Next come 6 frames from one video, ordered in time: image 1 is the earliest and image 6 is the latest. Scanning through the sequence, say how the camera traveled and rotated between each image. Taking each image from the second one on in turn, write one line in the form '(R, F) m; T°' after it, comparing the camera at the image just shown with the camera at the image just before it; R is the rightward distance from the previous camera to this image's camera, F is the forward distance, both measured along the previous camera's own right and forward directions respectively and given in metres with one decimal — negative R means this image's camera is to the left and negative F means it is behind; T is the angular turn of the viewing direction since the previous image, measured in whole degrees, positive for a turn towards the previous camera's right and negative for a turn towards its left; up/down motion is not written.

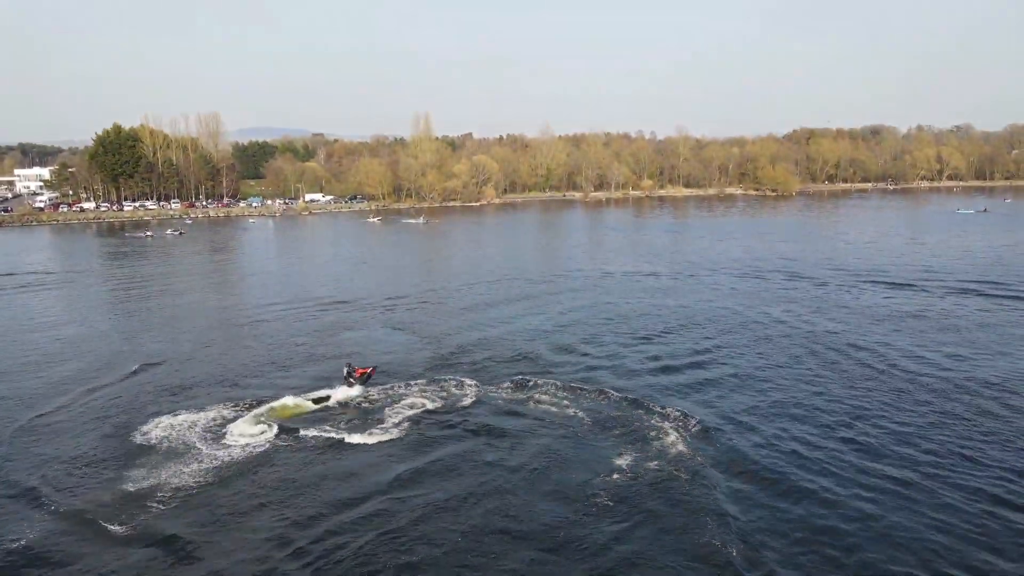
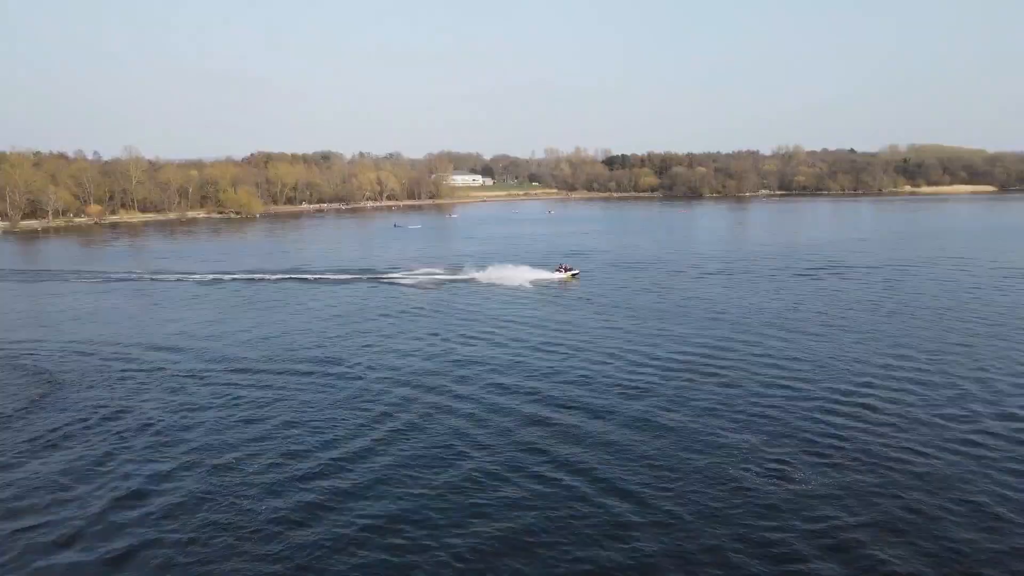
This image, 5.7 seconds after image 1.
(+2.1, -1.7) m; +2°
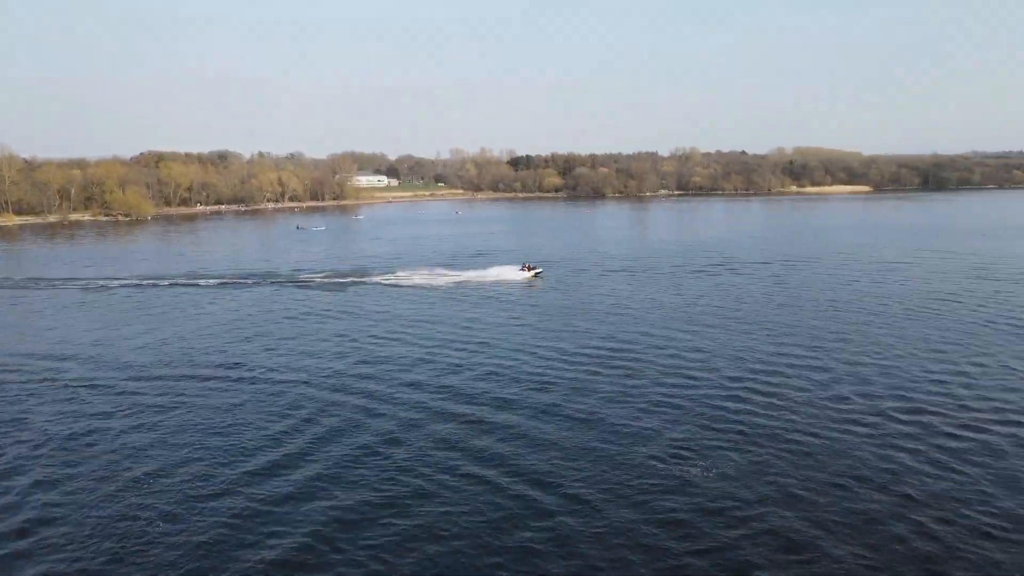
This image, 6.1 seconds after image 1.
(+0.1, -0.8) m; +7°
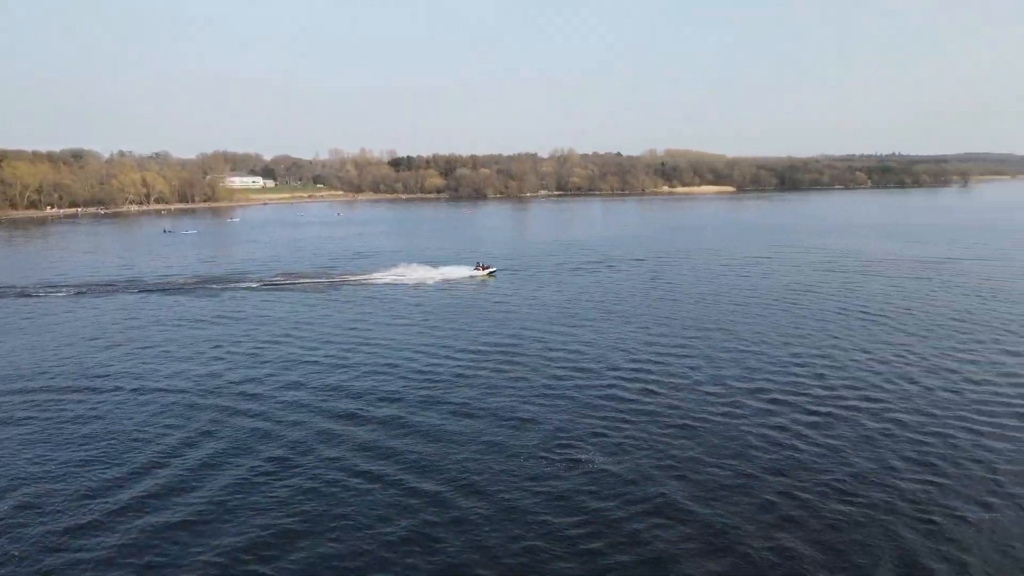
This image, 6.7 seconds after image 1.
(0.0, -1.1) m; +9°
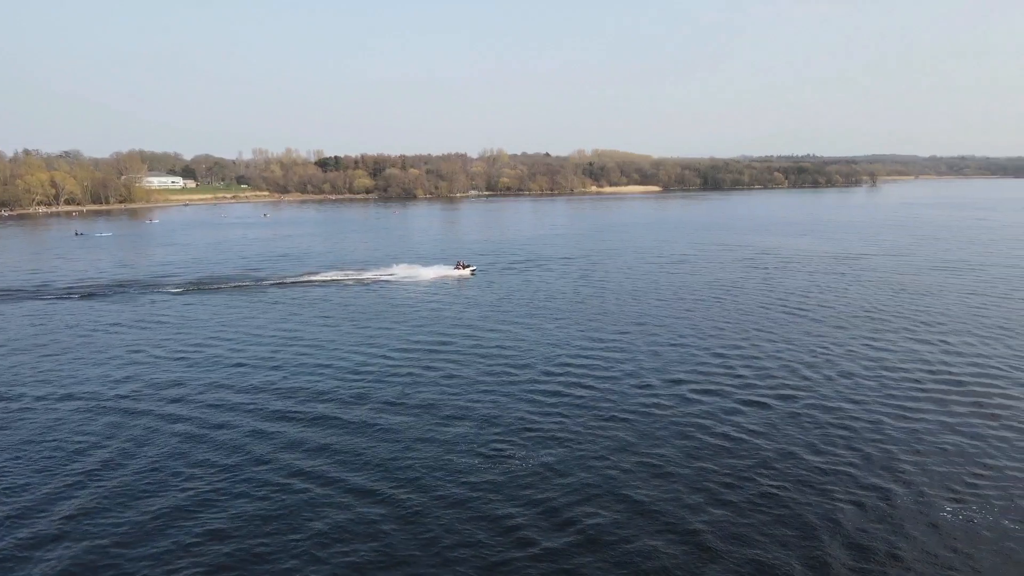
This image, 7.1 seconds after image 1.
(0.0, -0.6) m; +6°
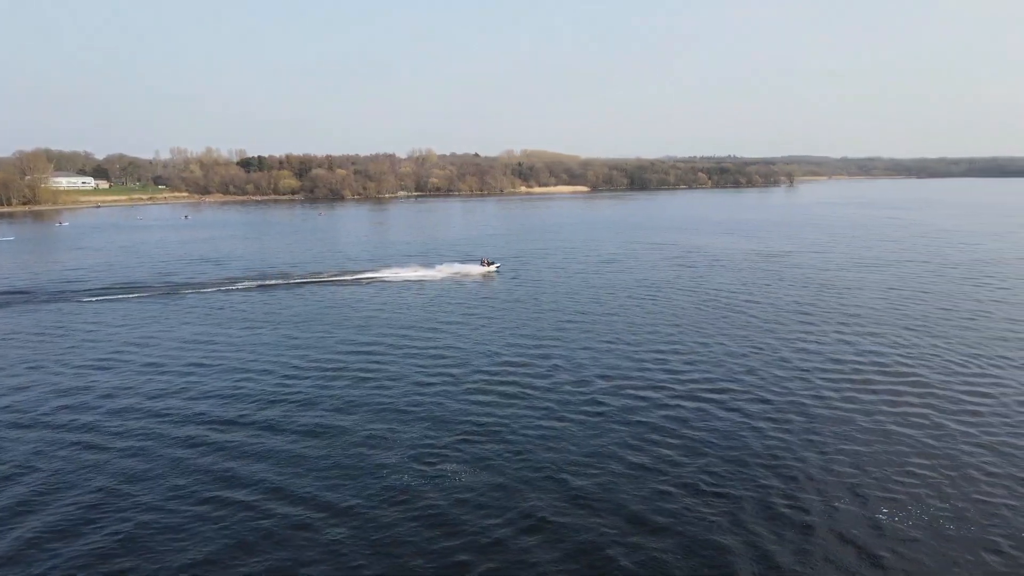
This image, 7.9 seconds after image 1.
(-0.1, +0.1) m; +6°
